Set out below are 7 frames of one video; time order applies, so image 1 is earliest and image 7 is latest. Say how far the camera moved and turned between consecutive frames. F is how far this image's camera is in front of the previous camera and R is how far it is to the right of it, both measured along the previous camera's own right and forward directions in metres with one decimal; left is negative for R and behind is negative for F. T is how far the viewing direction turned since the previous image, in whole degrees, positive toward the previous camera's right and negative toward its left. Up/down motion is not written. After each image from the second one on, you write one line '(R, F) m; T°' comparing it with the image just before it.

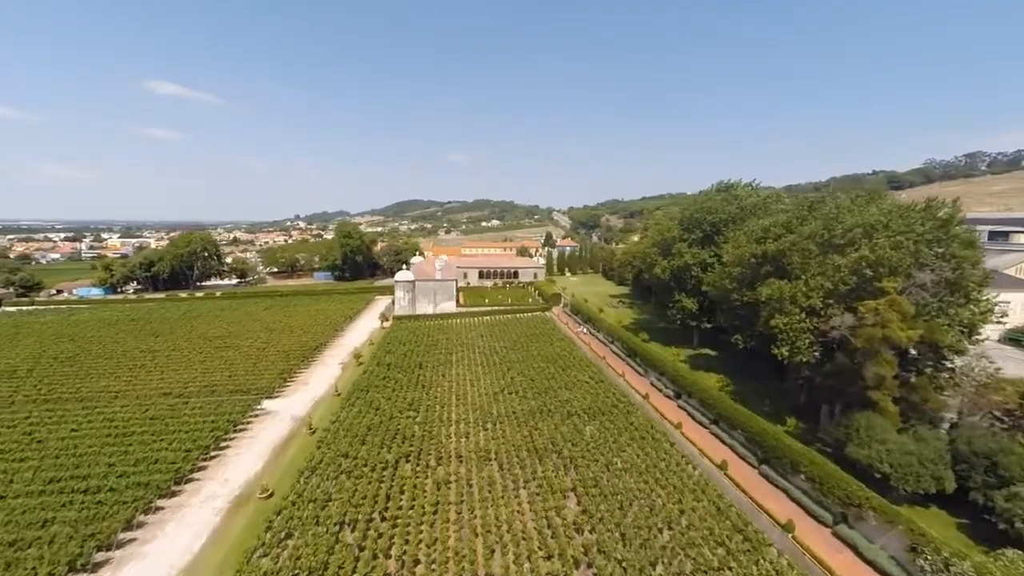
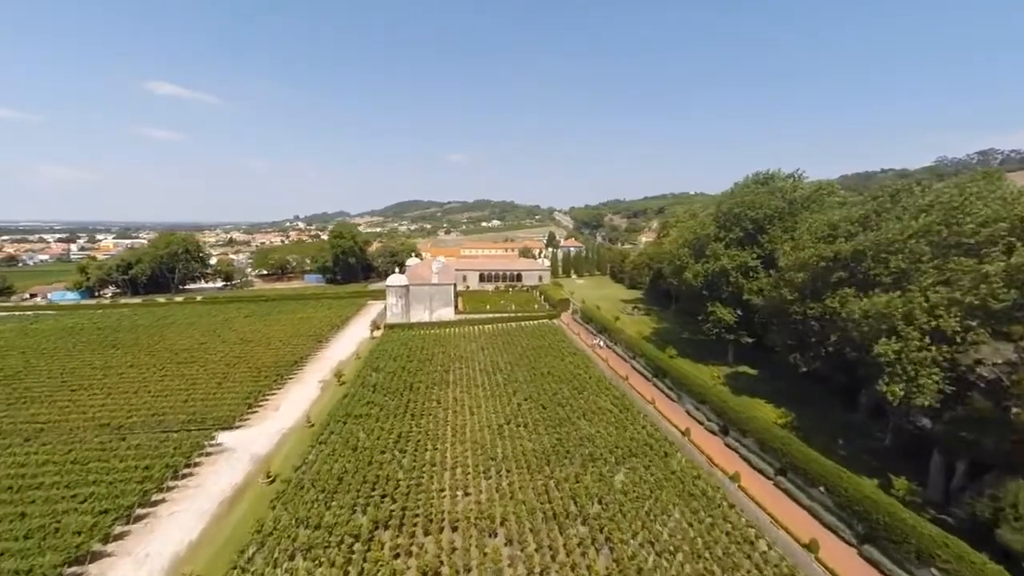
(-0.5, +6.3) m; 0°
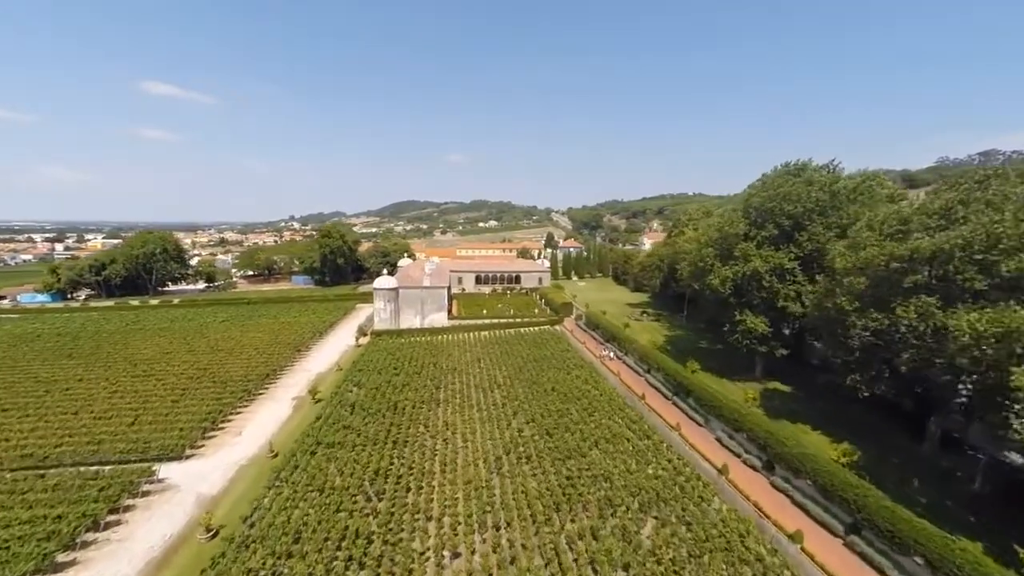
(-0.2, +4.8) m; 0°
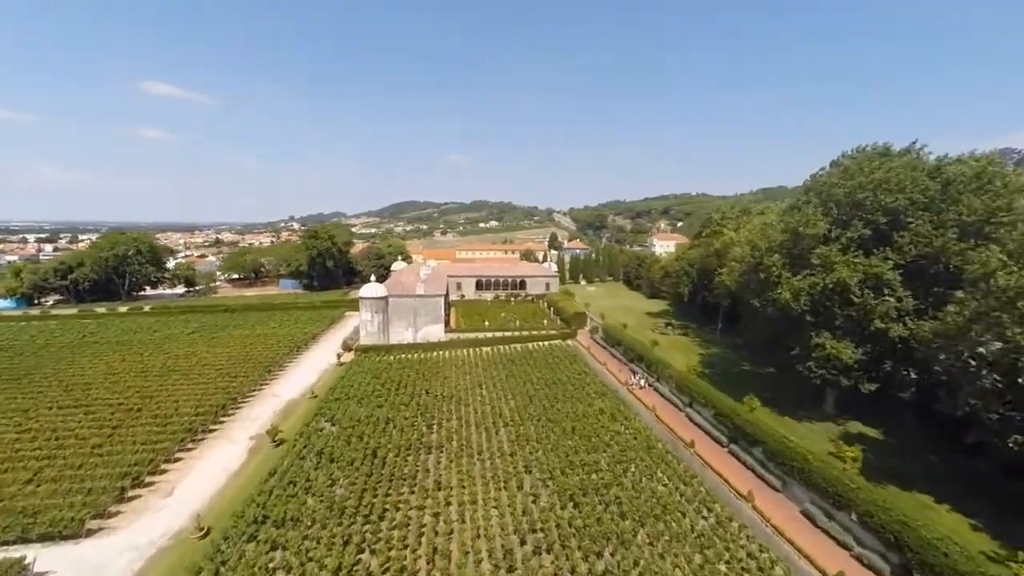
(-0.6, +7.1) m; 0°
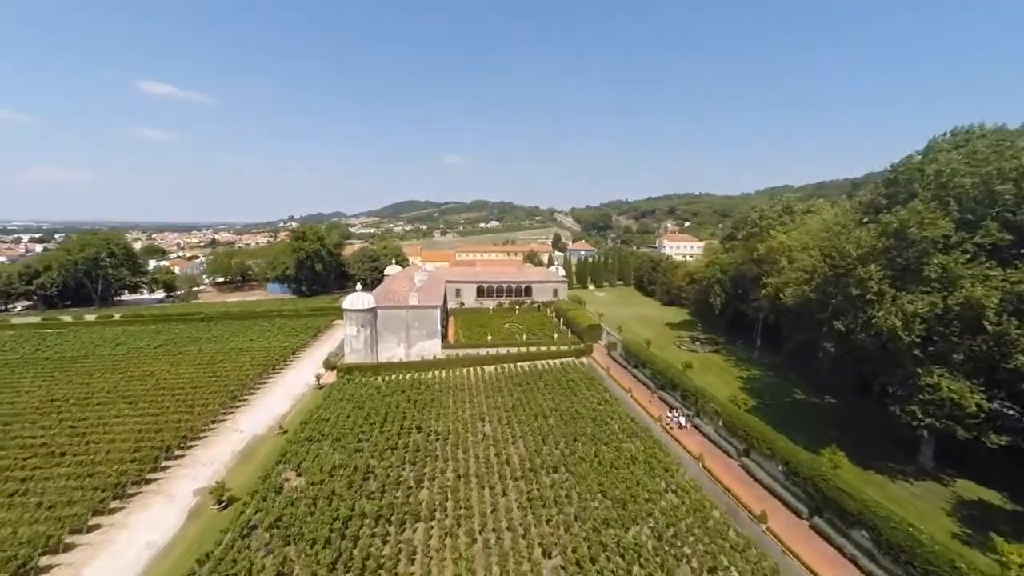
(-0.6, +6.1) m; 0°
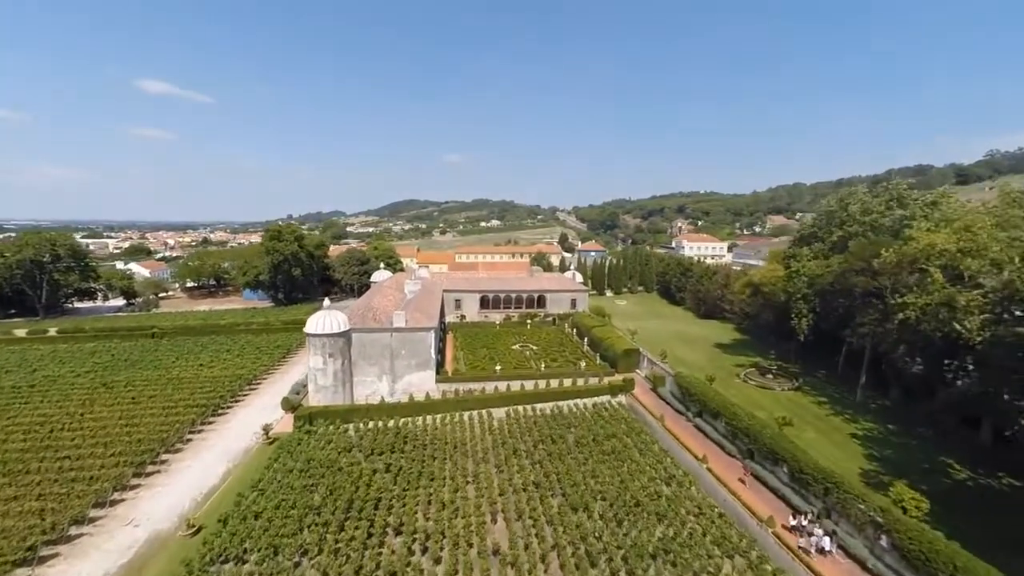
(-1.3, +10.2) m; 0°
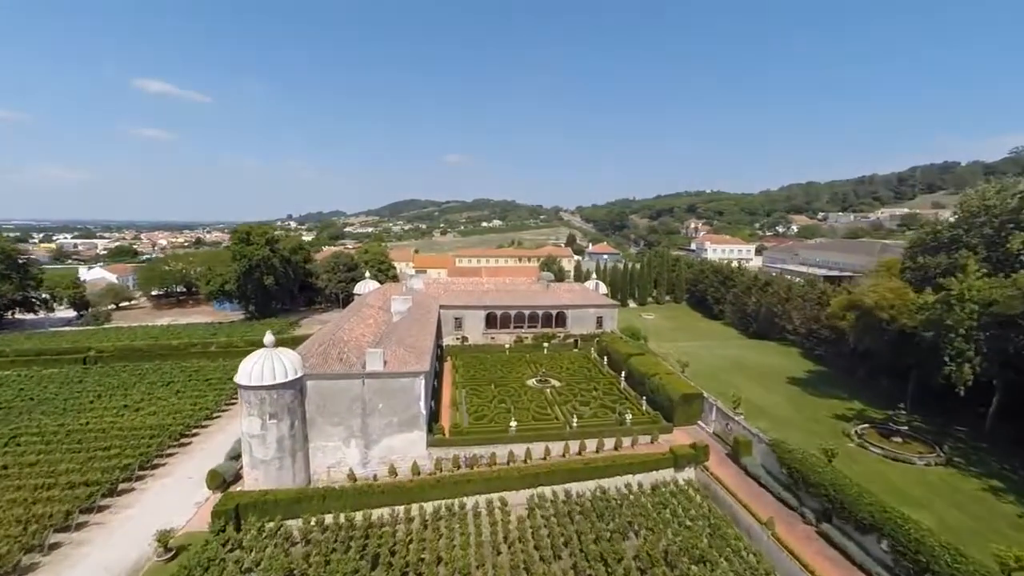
(-1.2, +9.8) m; 0°
